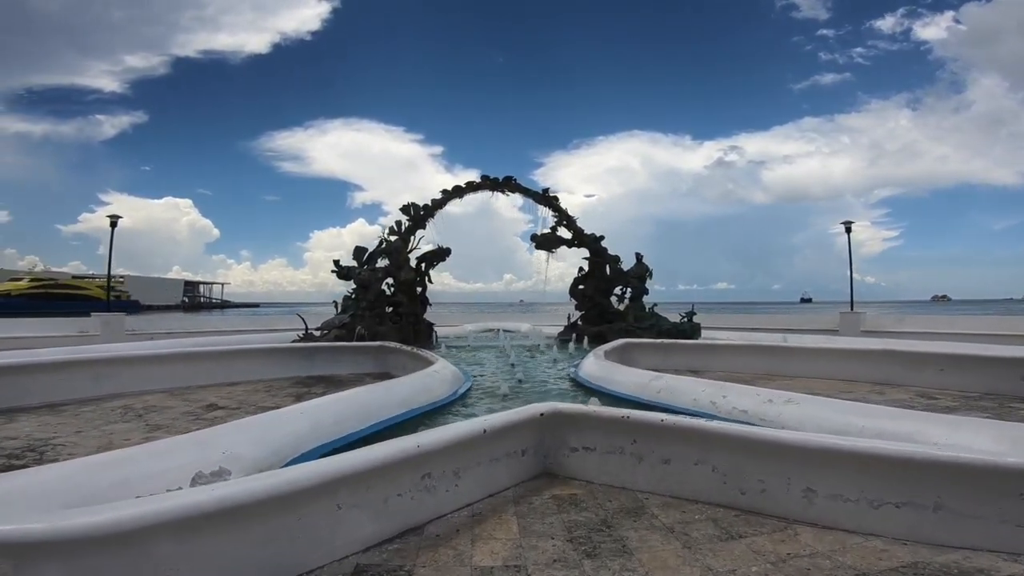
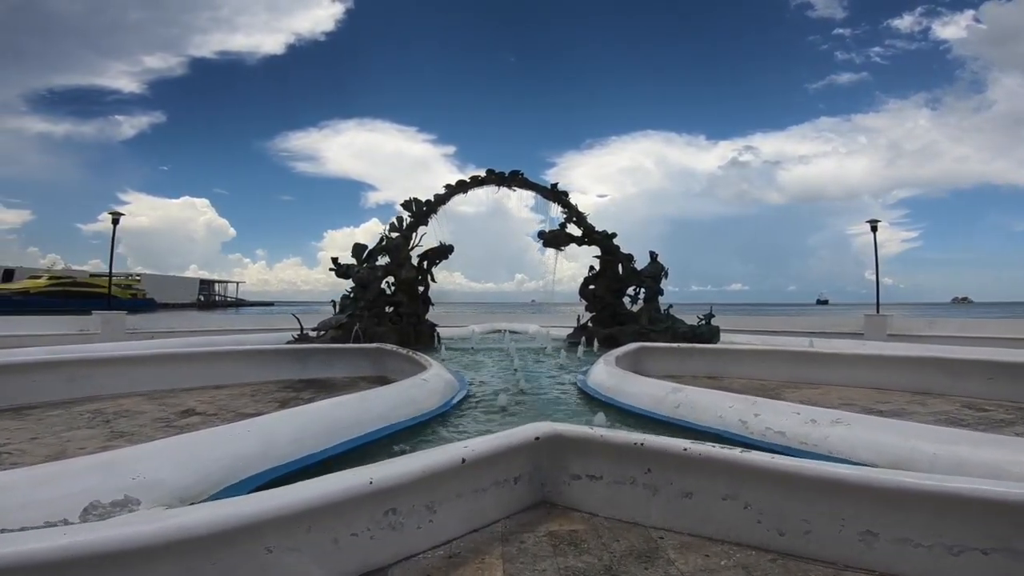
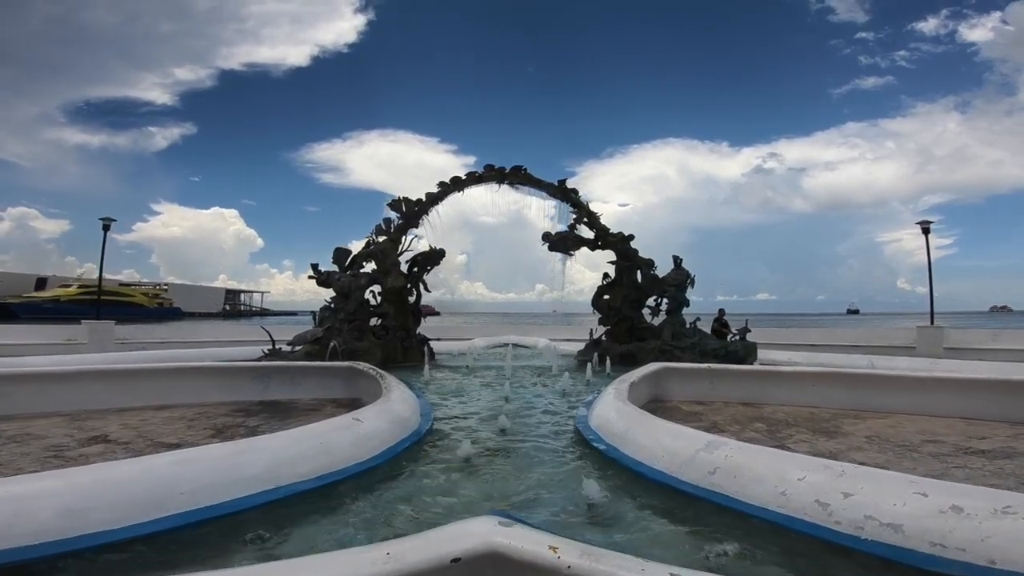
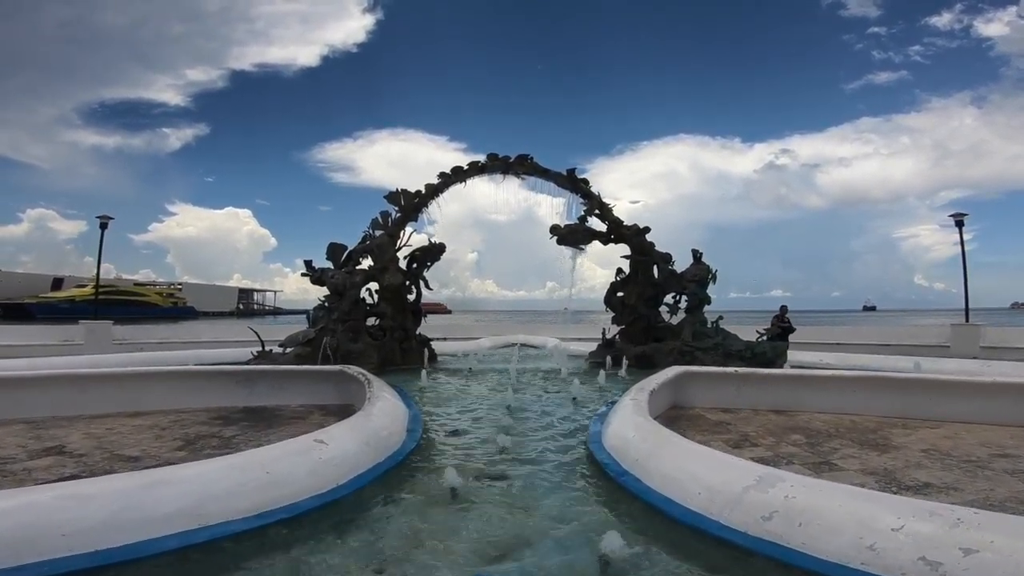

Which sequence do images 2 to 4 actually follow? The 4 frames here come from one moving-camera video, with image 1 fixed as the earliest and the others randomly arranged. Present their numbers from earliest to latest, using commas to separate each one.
2, 3, 4
